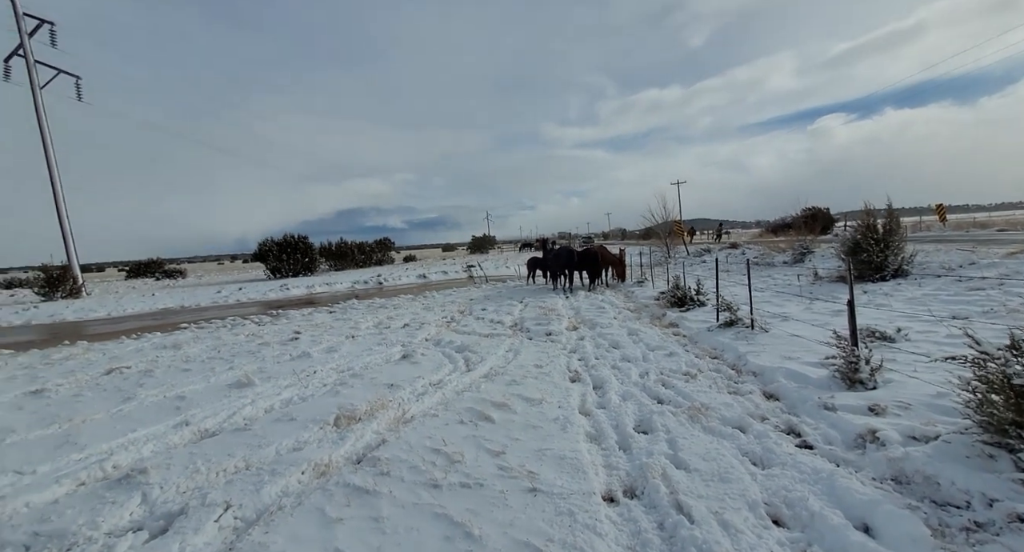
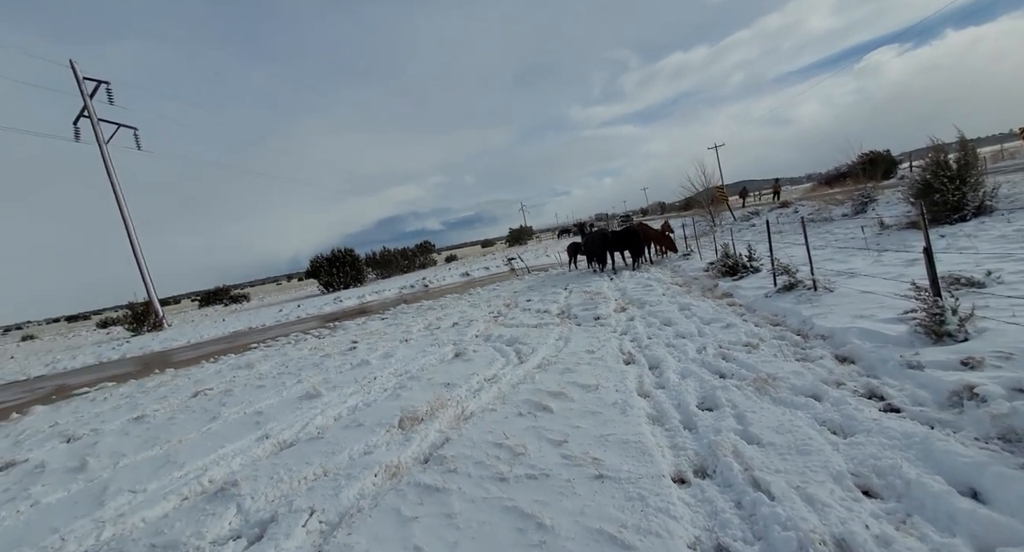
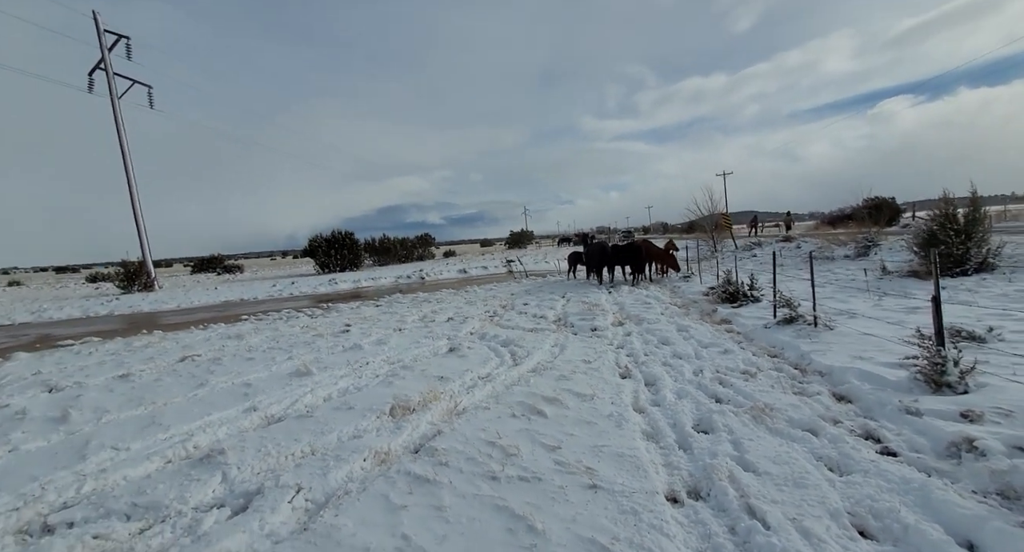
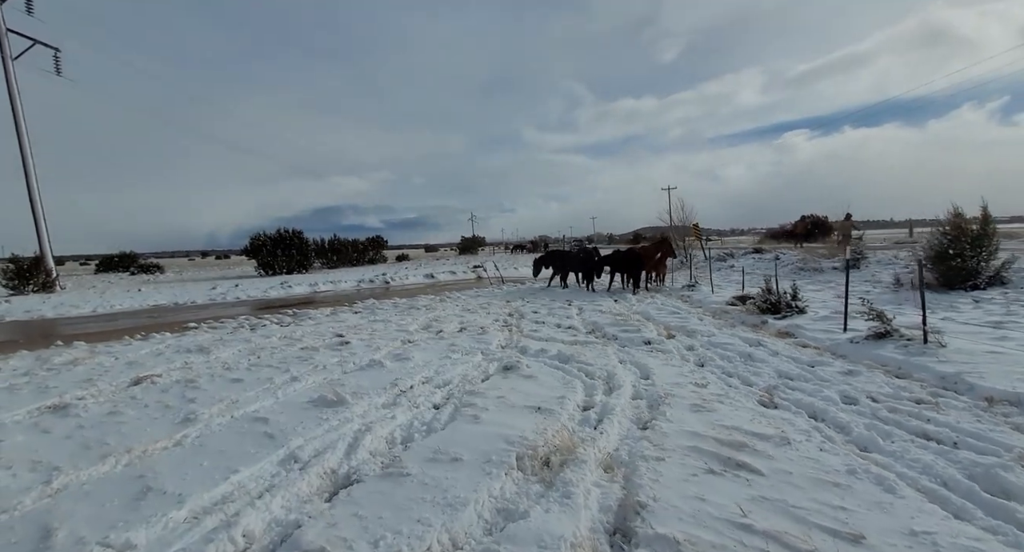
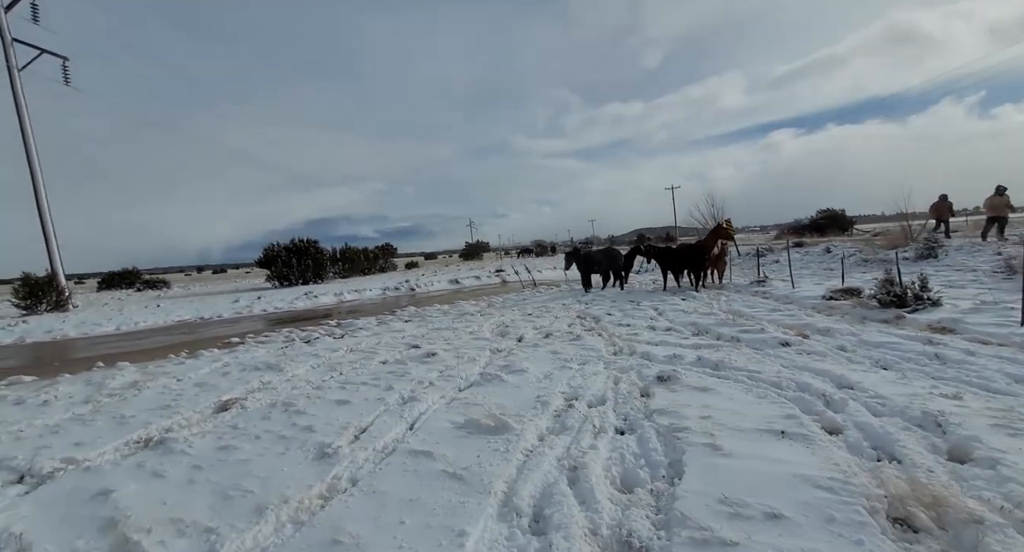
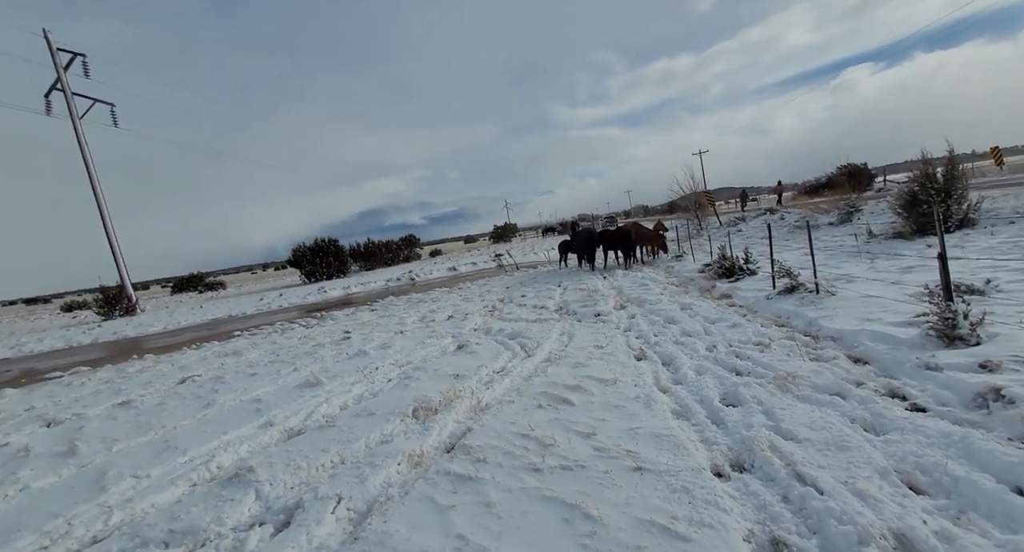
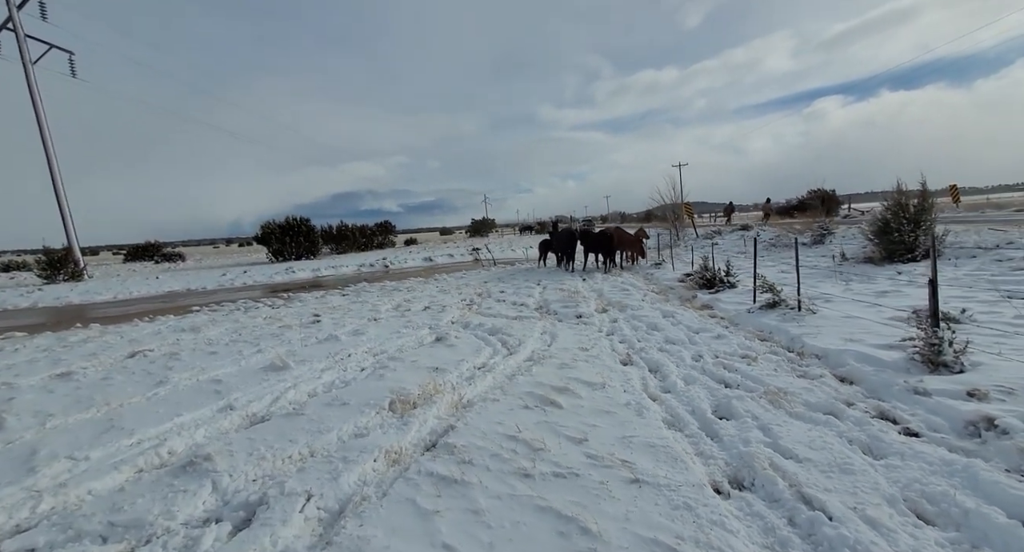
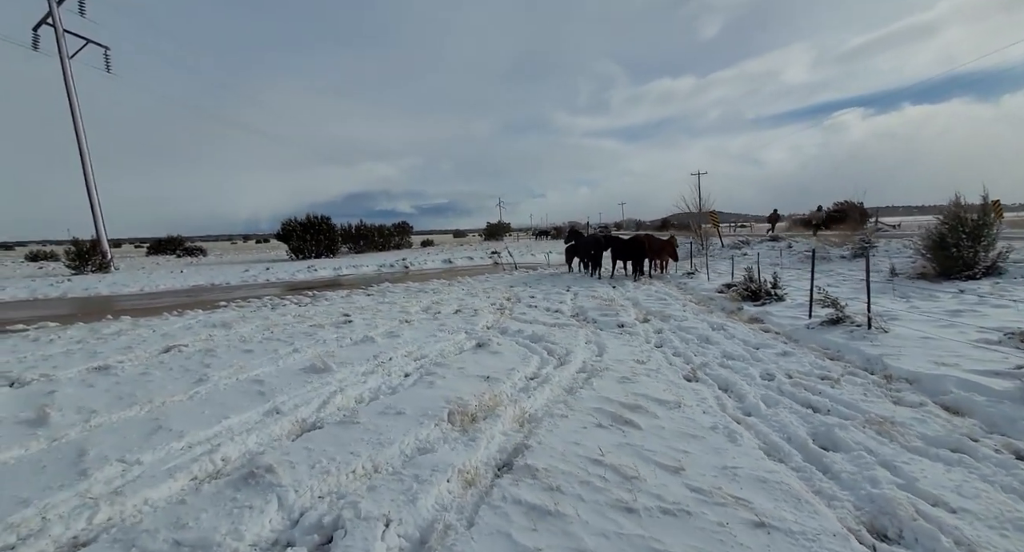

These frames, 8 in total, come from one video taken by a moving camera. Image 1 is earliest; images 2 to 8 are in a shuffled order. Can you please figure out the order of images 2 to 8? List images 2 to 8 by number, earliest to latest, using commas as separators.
2, 3, 6, 7, 8, 4, 5
